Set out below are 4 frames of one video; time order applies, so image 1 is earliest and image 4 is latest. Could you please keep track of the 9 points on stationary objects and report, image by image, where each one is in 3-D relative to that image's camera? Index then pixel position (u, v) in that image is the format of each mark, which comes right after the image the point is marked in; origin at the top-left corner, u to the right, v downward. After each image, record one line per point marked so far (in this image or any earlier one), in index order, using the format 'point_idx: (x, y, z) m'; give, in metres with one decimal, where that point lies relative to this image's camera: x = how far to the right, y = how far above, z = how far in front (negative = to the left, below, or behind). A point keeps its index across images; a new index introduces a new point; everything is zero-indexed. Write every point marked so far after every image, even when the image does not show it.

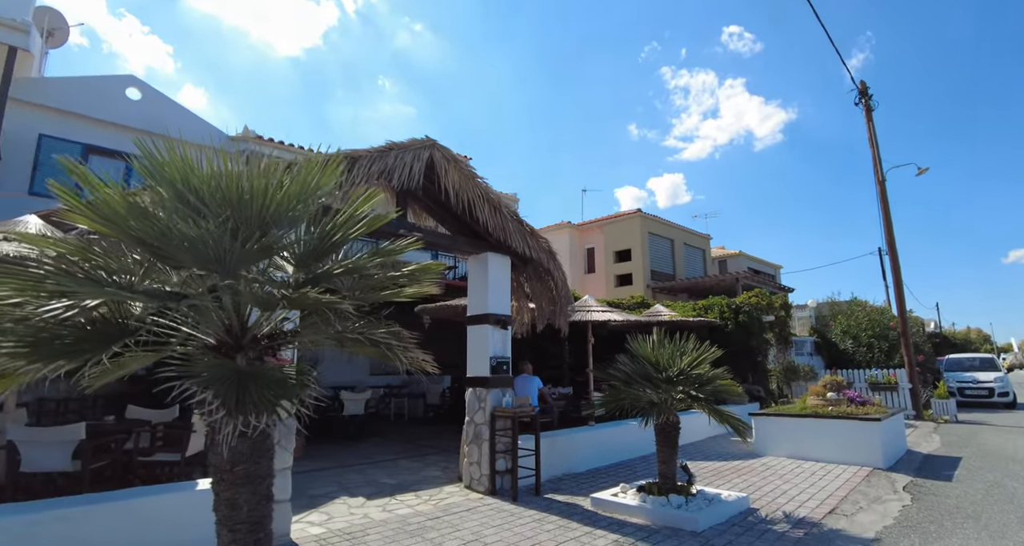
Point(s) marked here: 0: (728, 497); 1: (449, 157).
0: (+2.2, -2.3, +5.5) m
1: (-0.7, +1.3, +6.0) m
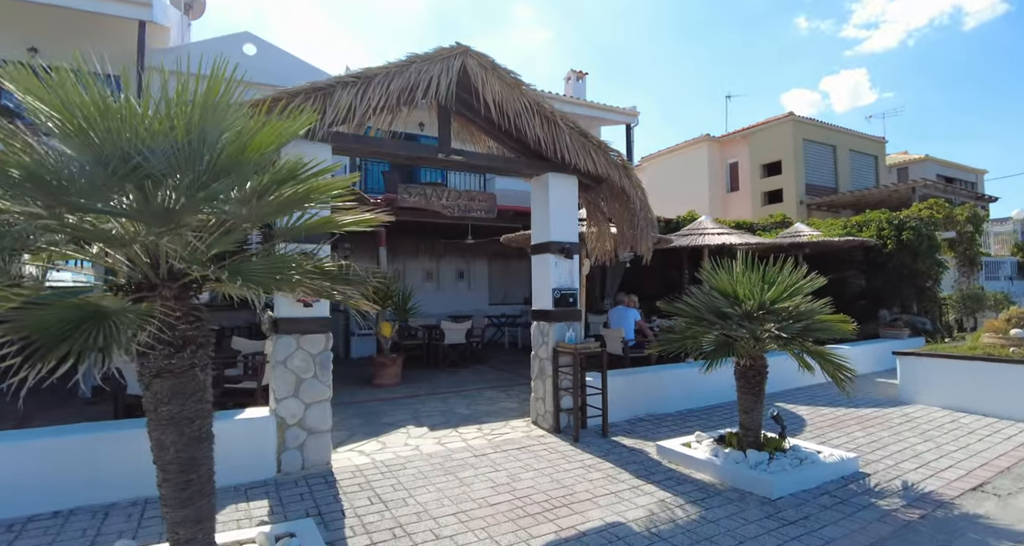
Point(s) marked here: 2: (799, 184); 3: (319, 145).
0: (+2.6, -1.6, +4.5) m
1: (-0.3, +2.0, +5.3) m
2: (+9.8, +3.0, +18.5) m
3: (-1.7, +1.1, +4.8) m
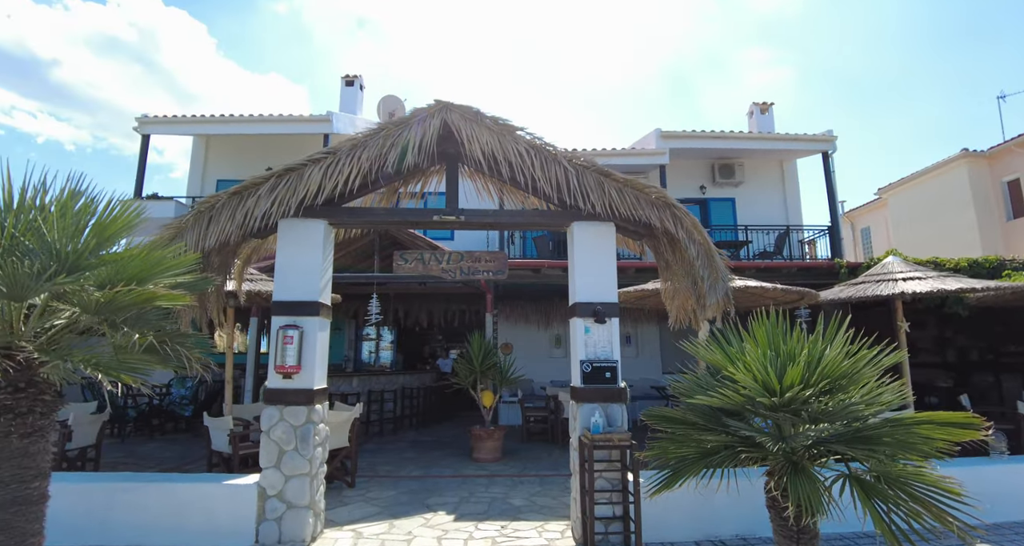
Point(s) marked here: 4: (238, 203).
0: (+2.0, -1.9, +2.5) m
1: (-0.4, +1.4, +4.8) m
2: (+14.4, +1.7, +12.5) m
3: (-1.8, +0.5, +4.9) m
4: (-2.4, +0.6, +4.7) m
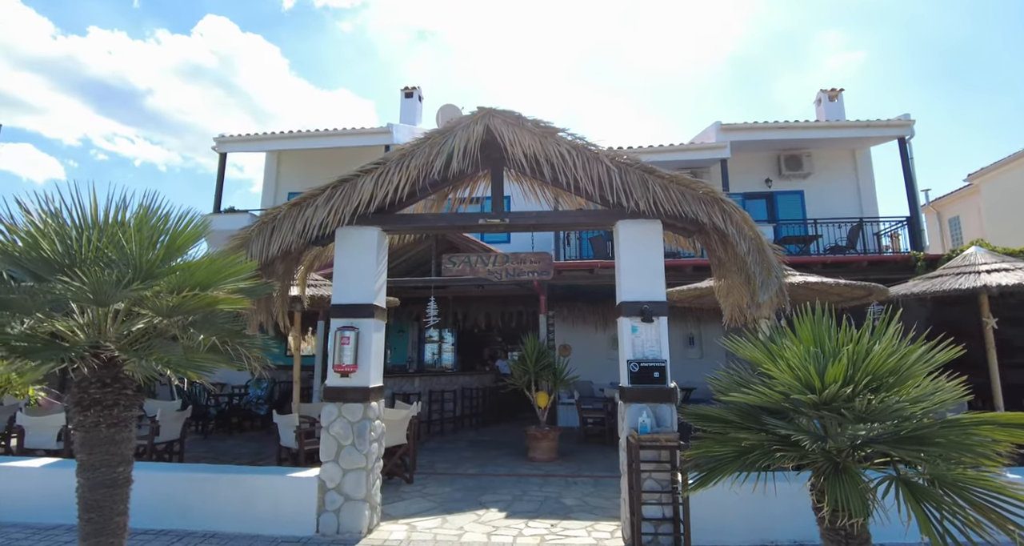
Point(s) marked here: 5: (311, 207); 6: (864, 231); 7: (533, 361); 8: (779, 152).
0: (+2.1, -1.8, +2.3) m
1: (0.0, +1.4, +4.9) m
2: (+15.6, +2.0, +10.8) m
3: (-1.4, +0.5, +5.2) m
4: (-2.0, +0.6, +5.0) m
5: (-1.9, +0.6, +5.0) m
6: (+8.5, +1.0, +13.0) m
7: (+0.4, -1.4, +8.7) m
8: (+7.1, +3.2, +14.3) m
